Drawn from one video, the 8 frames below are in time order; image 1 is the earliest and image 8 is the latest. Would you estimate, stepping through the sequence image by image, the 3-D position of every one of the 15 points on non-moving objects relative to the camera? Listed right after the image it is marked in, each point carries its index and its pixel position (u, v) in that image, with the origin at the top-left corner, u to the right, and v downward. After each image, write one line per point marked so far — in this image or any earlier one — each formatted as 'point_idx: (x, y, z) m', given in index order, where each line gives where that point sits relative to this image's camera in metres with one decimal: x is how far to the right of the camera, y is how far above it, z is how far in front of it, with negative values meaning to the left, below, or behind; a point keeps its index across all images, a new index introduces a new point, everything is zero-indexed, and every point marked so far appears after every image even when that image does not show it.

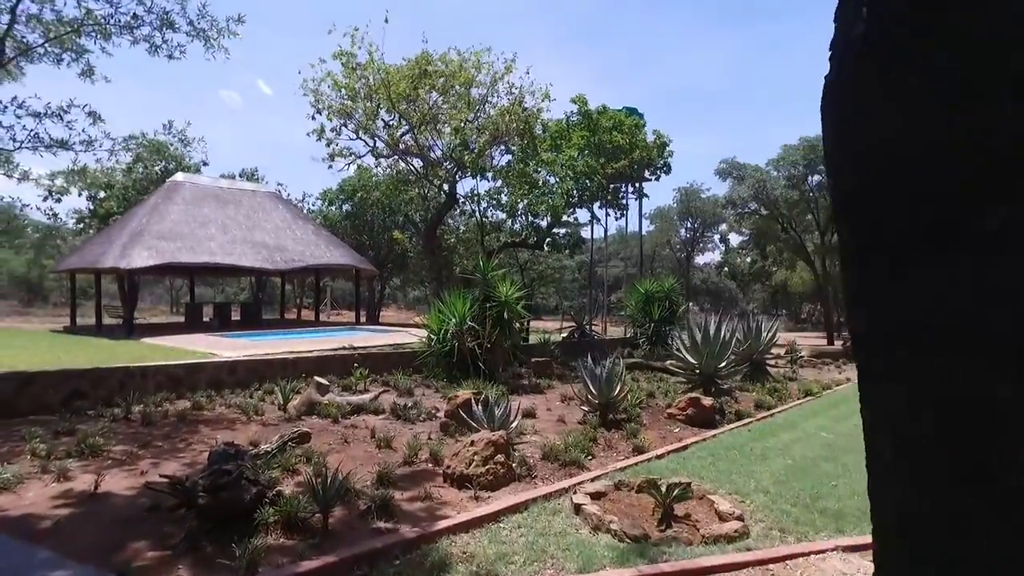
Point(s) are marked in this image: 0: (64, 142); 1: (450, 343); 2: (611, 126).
0: (-5.7, +1.9, +9.3) m
1: (-1.0, -0.9, +11.6) m
2: (+2.6, +4.1, +18.6) m
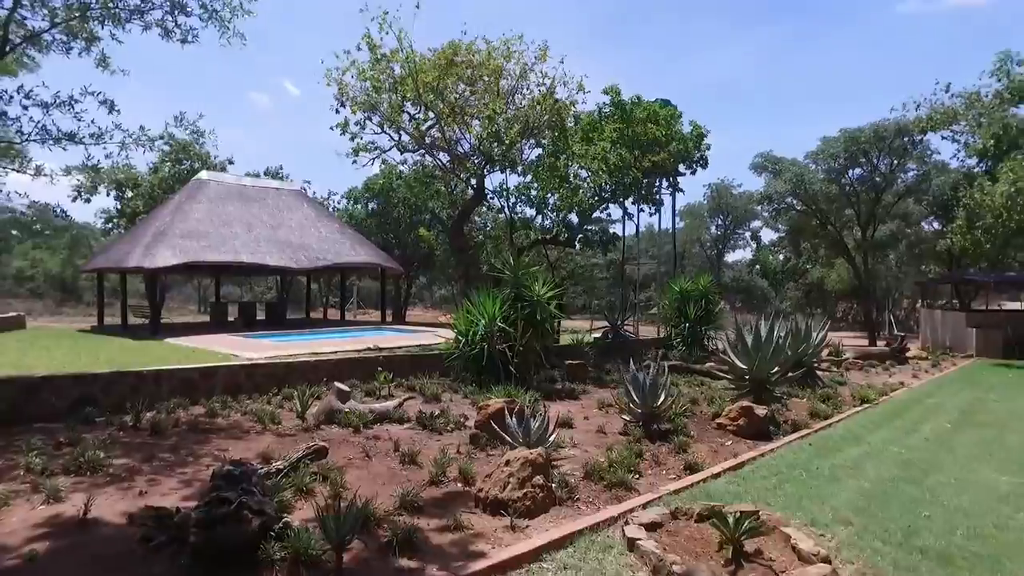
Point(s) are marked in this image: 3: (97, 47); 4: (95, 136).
0: (-5.3, +1.9, +8.8) m
1: (-0.5, -0.9, +11.0) m
2: (+3.3, +4.2, +17.9) m
3: (-4.9, +2.9, +8.6) m
4: (-5.1, +1.9, +8.9) m
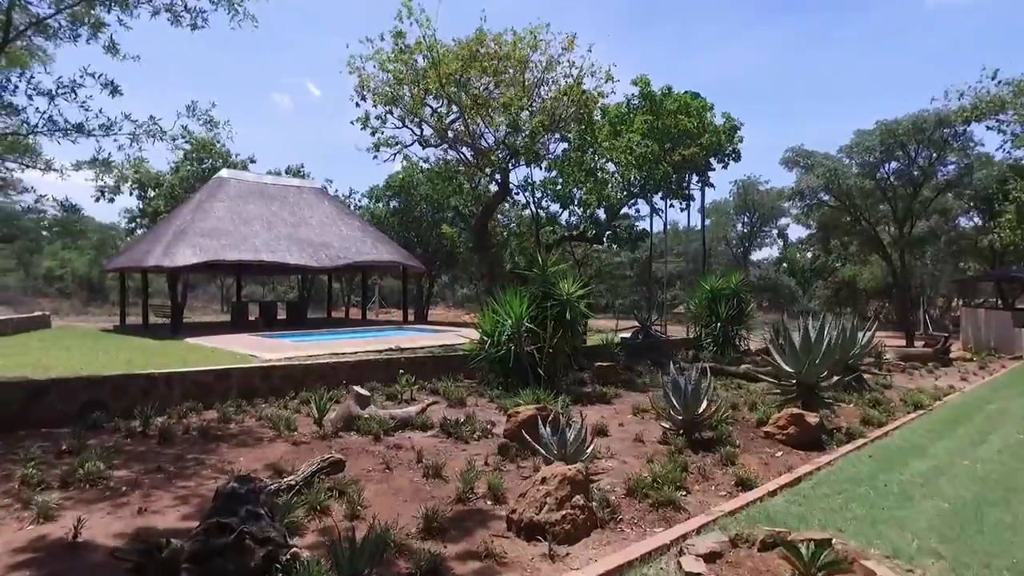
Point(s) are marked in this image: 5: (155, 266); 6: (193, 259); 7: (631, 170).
0: (-5.0, +1.9, +8.4) m
1: (-0.1, -0.8, +10.5) m
2: (+3.9, +4.2, +17.2) m
3: (-4.6, +2.9, +8.2) m
4: (-4.8, +1.9, +8.5) m
5: (-9.7, +0.6, +19.7) m
6: (-8.7, +0.8, +19.9) m
7: (+2.5, +2.5, +15.6) m
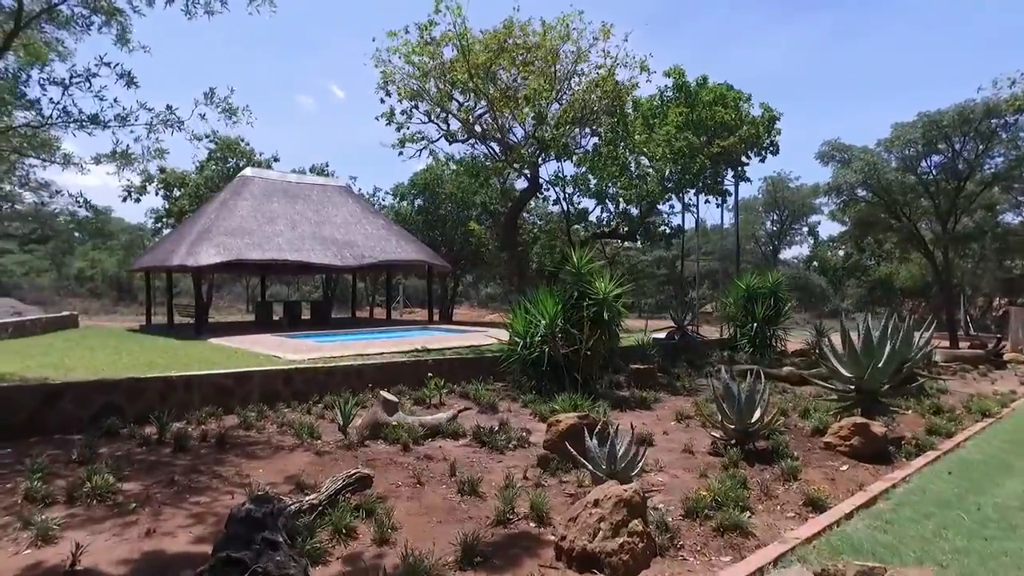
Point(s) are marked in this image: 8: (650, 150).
0: (-4.6, +1.9, +8.0) m
1: (+0.4, -0.8, +9.9) m
2: (+4.5, +4.2, +16.6) m
3: (-4.2, +2.9, +7.9) m
4: (-4.4, +1.9, +8.1) m
5: (-8.9, +0.6, +19.4) m
6: (-8.0, +0.8, +19.6) m
7: (+3.1, +2.5, +15.0) m
8: (+2.9, +2.9, +15.2) m
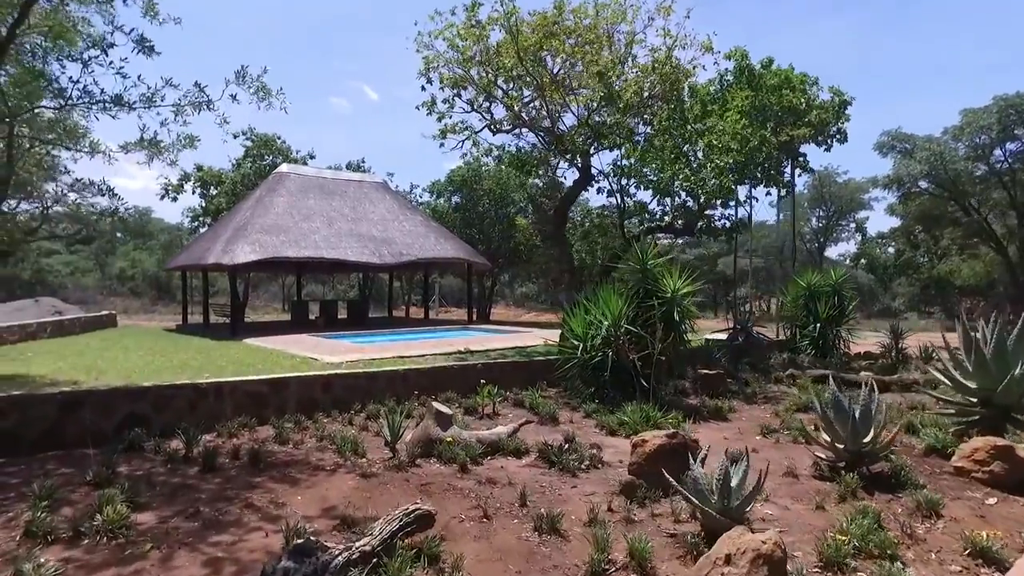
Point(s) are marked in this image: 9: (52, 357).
0: (-3.9, +1.9, +7.3) m
1: (+1.1, -0.8, +9.0) m
2: (+5.6, +4.3, +15.4) m
3: (-3.6, +2.9, +7.1) m
4: (-3.7, +1.9, +7.4) m
5: (-7.8, +0.7, +18.9) m
6: (-6.8, +0.8, +19.0) m
7: (+4.1, +2.6, +13.9) m
8: (+3.9, +2.9, +14.2) m
9: (-8.0, -1.2, +12.6) m
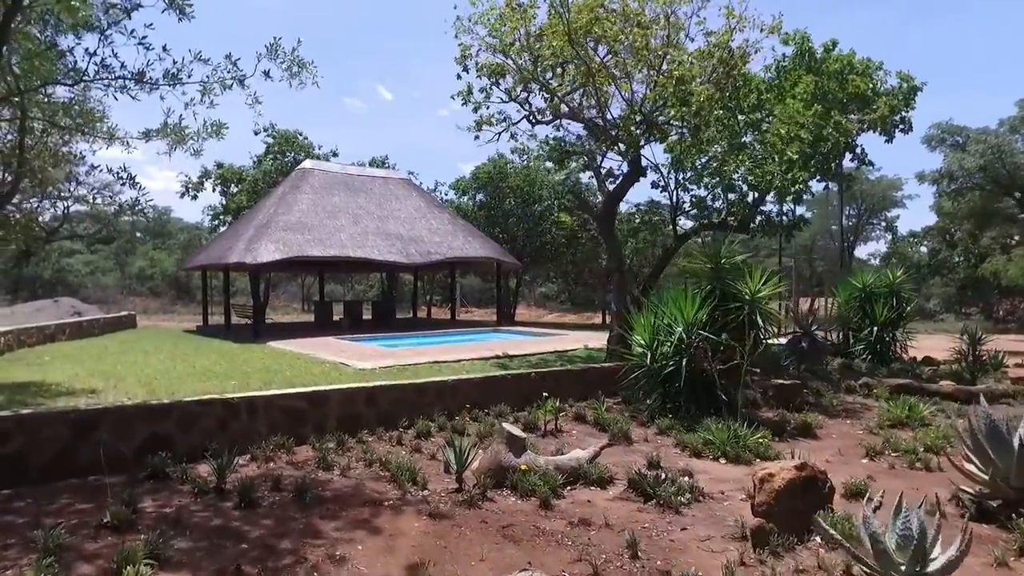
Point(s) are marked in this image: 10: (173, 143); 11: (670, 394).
0: (-3.3, +1.9, +6.5) m
1: (+1.8, -0.8, +8.1) m
2: (+6.4, +4.3, +14.4) m
3: (-3.0, +2.9, +6.3) m
4: (-3.1, +1.9, +6.6) m
5: (-6.9, +0.6, +18.2) m
6: (-5.9, +0.8, +18.2) m
7: (+4.9, +2.6, +12.9) m
8: (+4.7, +2.9, +13.2) m
9: (-7.3, -1.2, +11.9) m
10: (-3.6, +1.6, +7.8) m
11: (+1.8, -1.2, +8.2) m
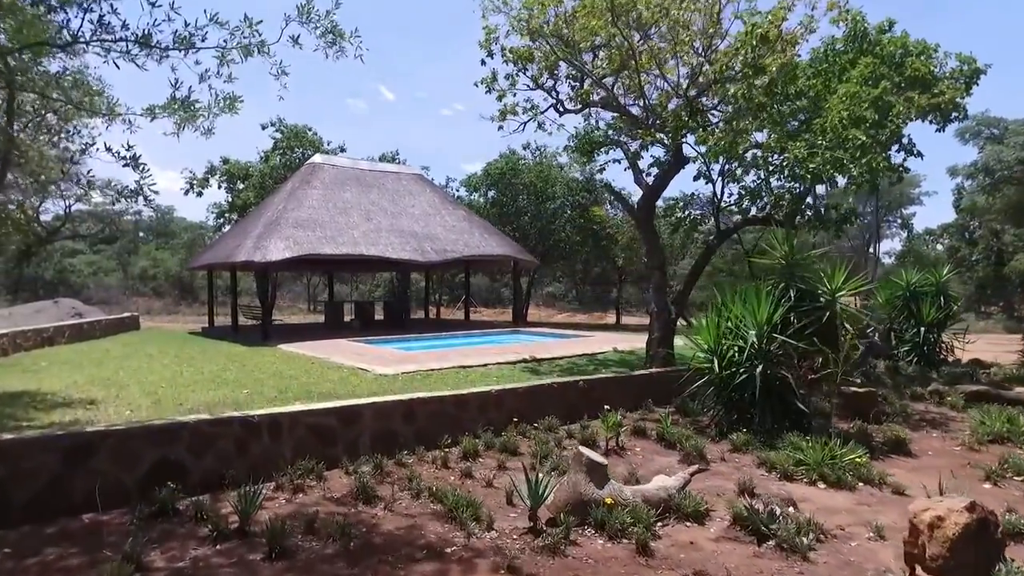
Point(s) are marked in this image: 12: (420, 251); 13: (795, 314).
0: (-2.8, +1.9, +5.6) m
1: (+2.3, -0.8, +7.1) m
2: (+6.9, +4.3, +13.5) m
3: (-2.5, +2.9, +5.4) m
4: (-2.6, +1.9, +5.7) m
5: (-6.3, +0.6, +17.3) m
6: (-5.4, +0.8, +17.3) m
7: (+5.4, +2.6, +12.0) m
8: (+5.2, +2.9, +12.3) m
9: (-6.7, -1.2, +11.0) m
10: (-3.1, +1.6, +6.9) m
11: (+2.3, -1.2, +7.2) m
12: (-2.5, +1.0, +19.6) m
13: (+2.8, -0.3, +7.4) m
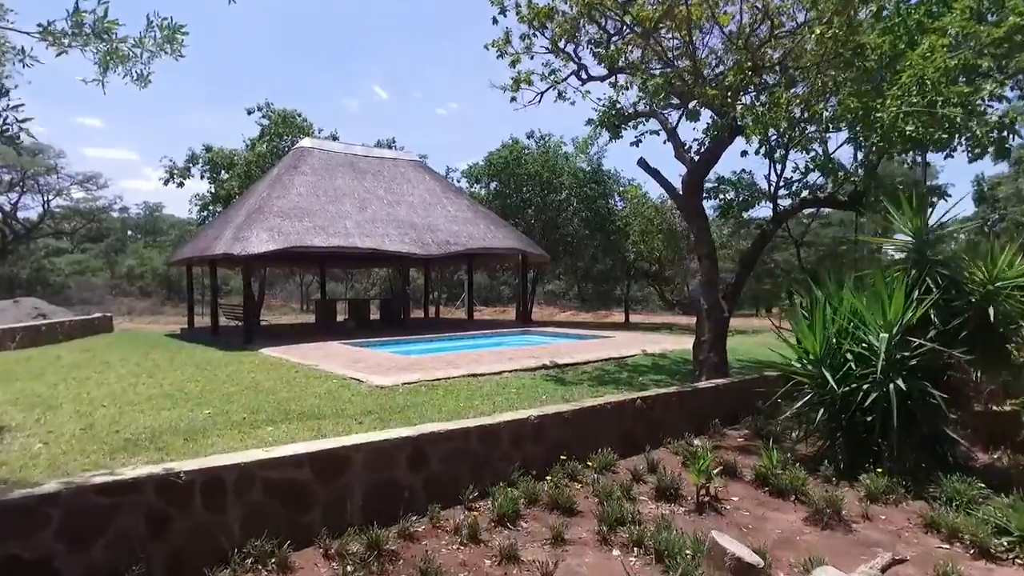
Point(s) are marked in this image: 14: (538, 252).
0: (-2.5, +2.0, +3.6) m
1: (+2.6, -0.7, +5.2) m
2: (+7.2, +4.4, +11.6) m
3: (-2.1, +3.0, +3.4) m
4: (-2.3, +2.0, +3.7) m
5: (-6.1, +0.7, +15.3) m
6: (-5.1, +0.9, +15.4) m
7: (+5.7, +2.7, +10.1) m
8: (+5.5, +3.0, +10.4) m
9: (-6.4, -1.2, +9.0) m
10: (-2.8, +1.6, +5.0) m
11: (+2.6, -1.1, +5.3) m
12: (-2.2, +1.1, +17.7) m
13: (+3.2, -0.2, +5.5) m
14: (+0.7, +1.0, +19.7) m
